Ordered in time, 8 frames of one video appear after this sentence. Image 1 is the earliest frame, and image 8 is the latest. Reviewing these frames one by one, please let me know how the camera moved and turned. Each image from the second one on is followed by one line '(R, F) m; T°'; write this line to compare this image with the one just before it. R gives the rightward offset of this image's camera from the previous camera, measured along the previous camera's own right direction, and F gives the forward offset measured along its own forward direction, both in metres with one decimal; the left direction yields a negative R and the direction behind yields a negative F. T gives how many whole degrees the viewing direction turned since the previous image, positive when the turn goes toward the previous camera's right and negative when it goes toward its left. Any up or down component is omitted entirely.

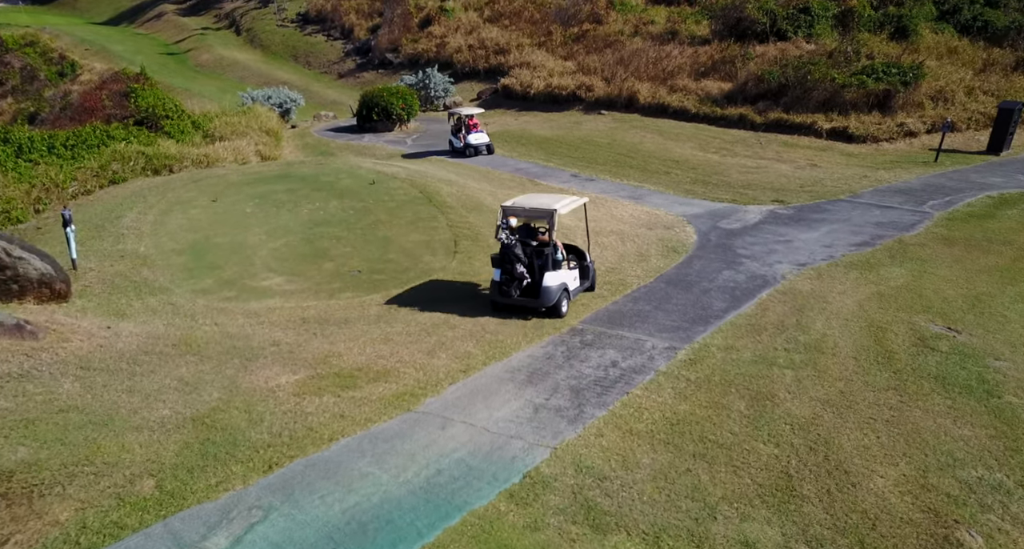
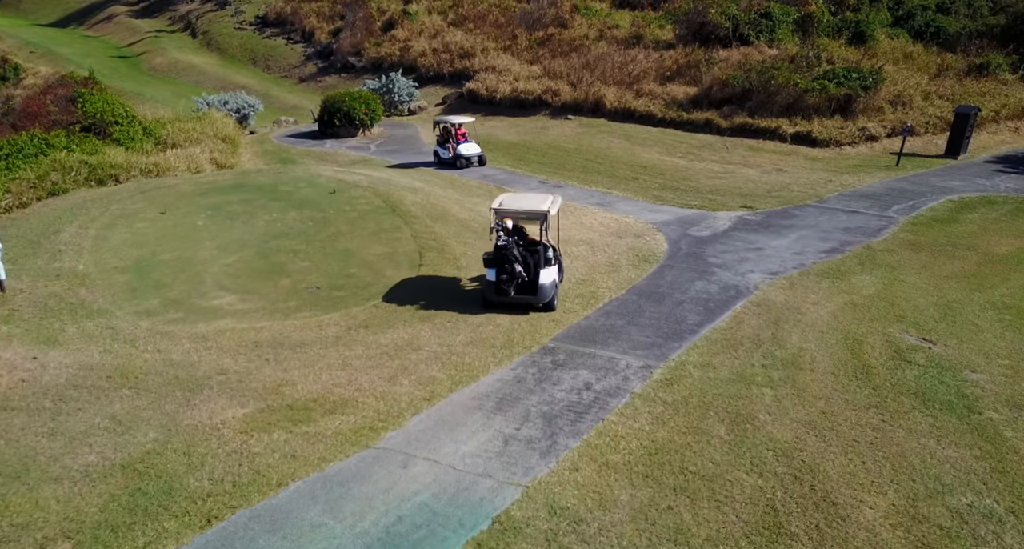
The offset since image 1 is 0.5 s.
(0.0, +0.4) m; +3°
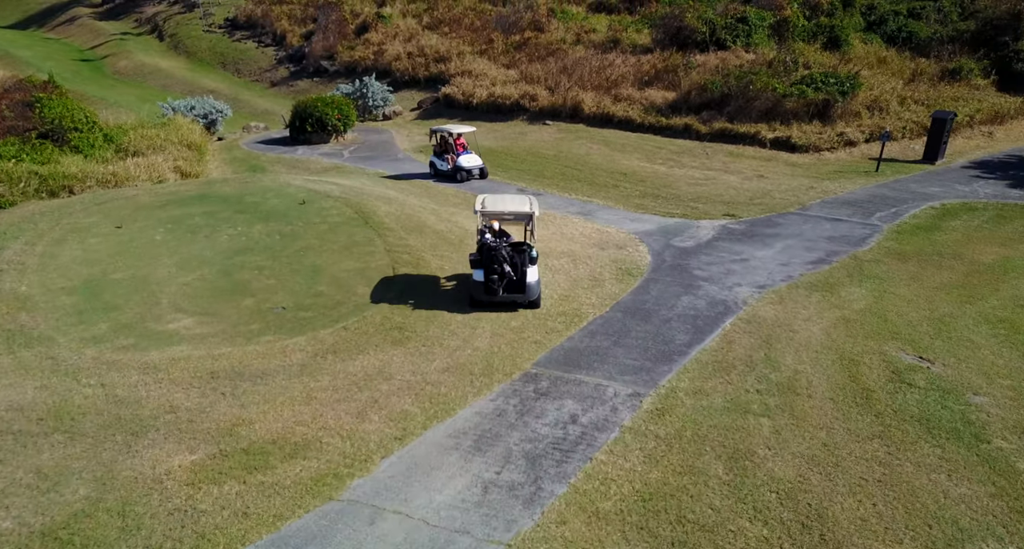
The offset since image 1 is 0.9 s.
(0.0, +0.5) m; +2°
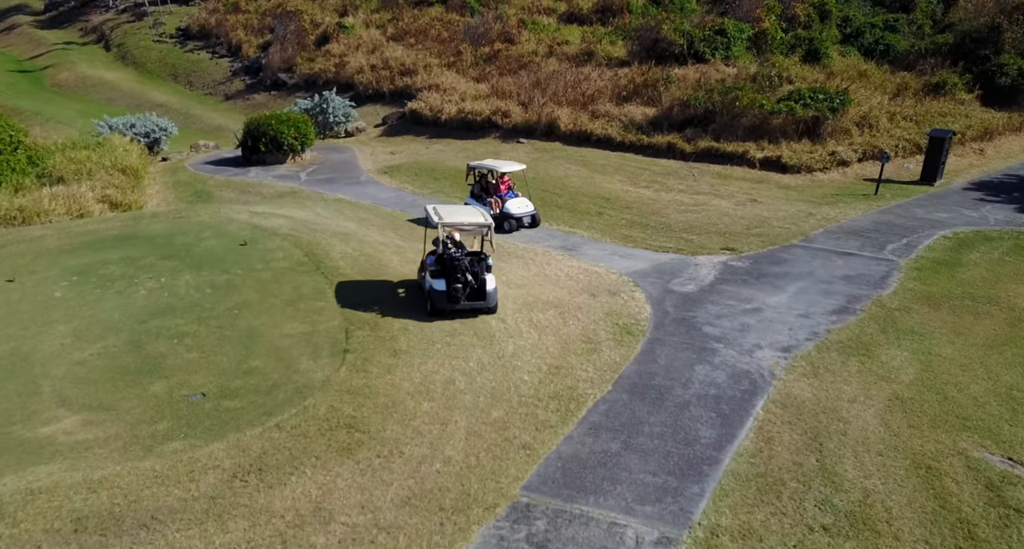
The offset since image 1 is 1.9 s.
(-0.1, +1.8) m; +2°
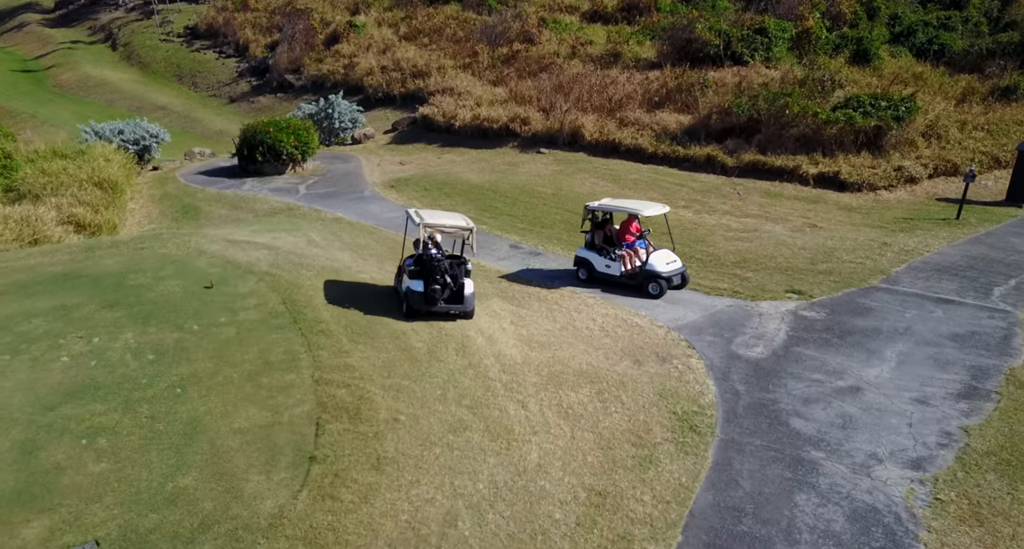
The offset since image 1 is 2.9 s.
(-0.1, +2.3) m; -1°
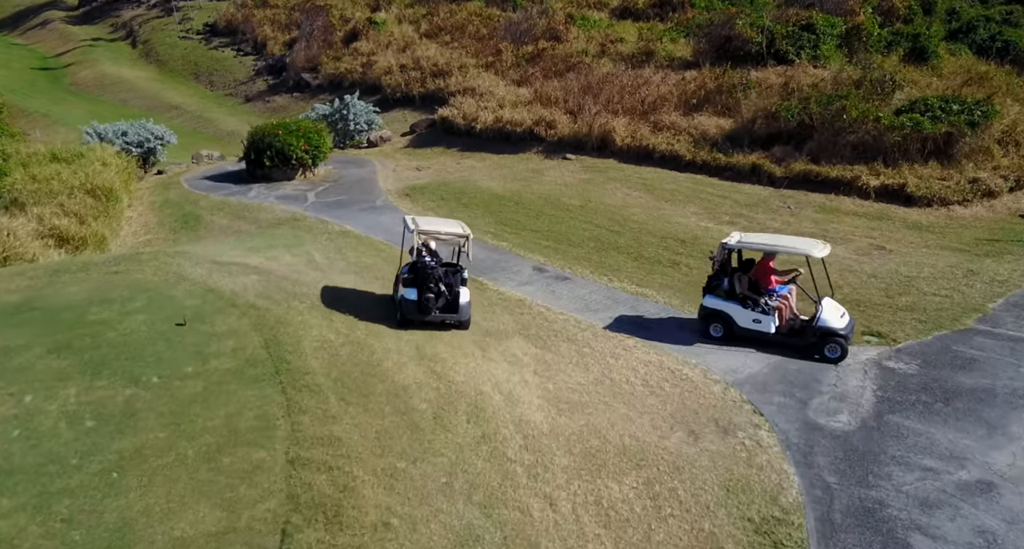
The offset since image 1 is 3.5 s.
(0.0, +1.7) m; -2°
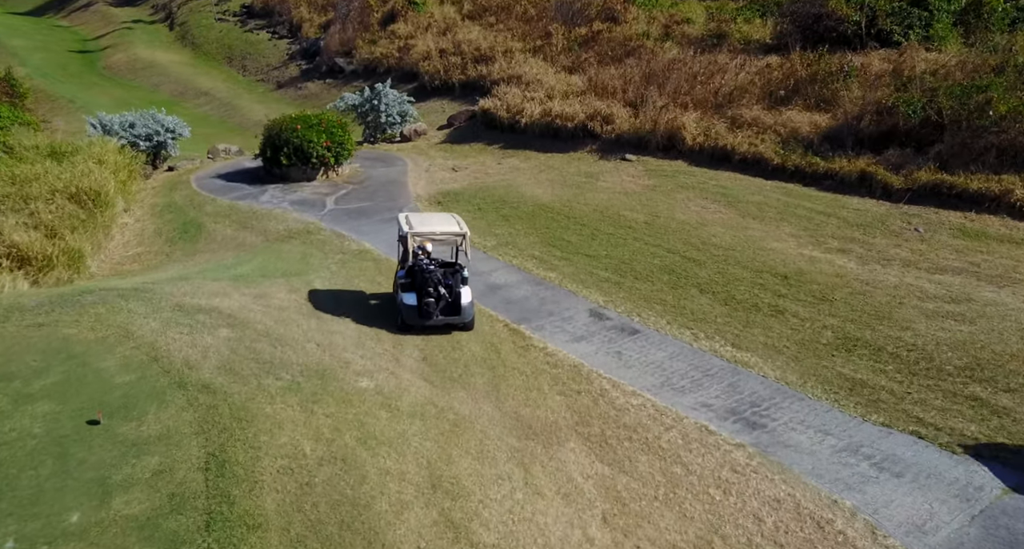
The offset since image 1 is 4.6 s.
(-0.2, +2.9) m; -4°
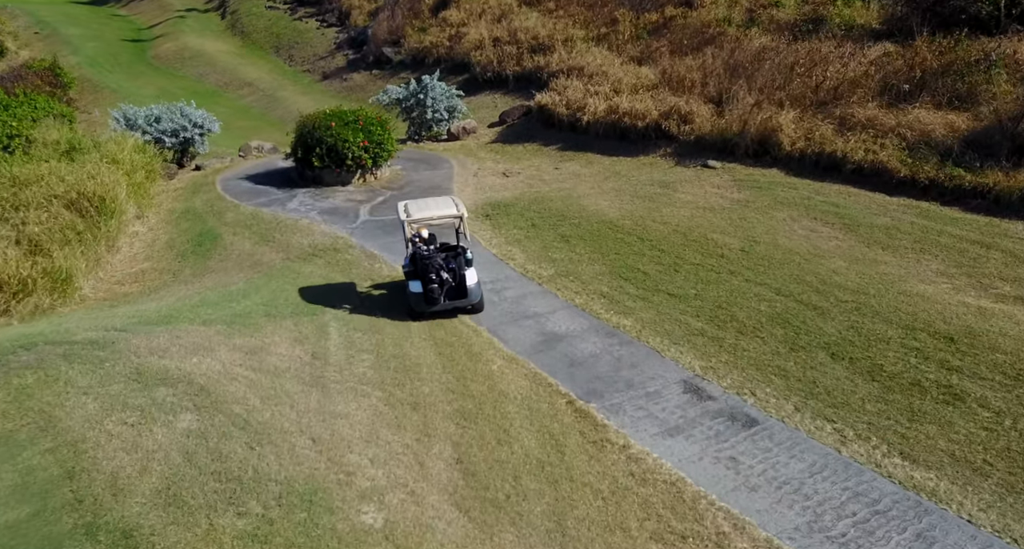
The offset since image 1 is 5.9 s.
(-0.2, +2.5) m; -4°
